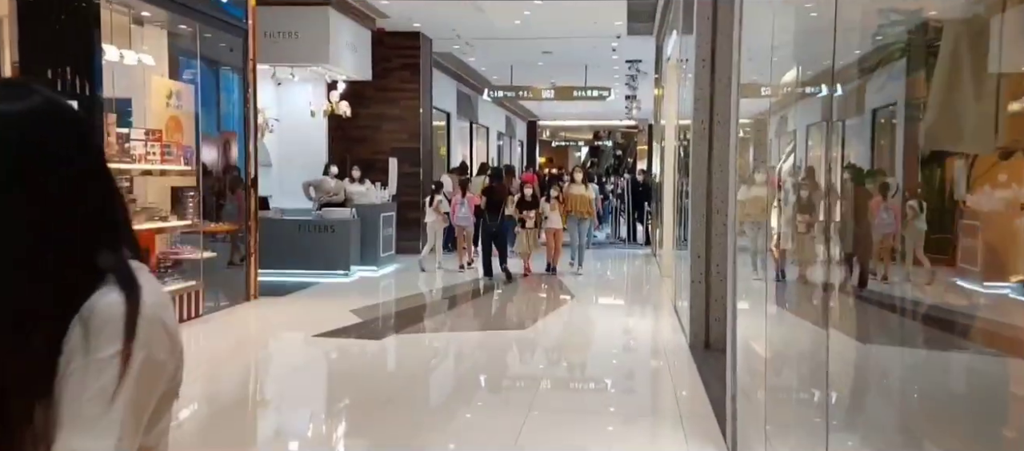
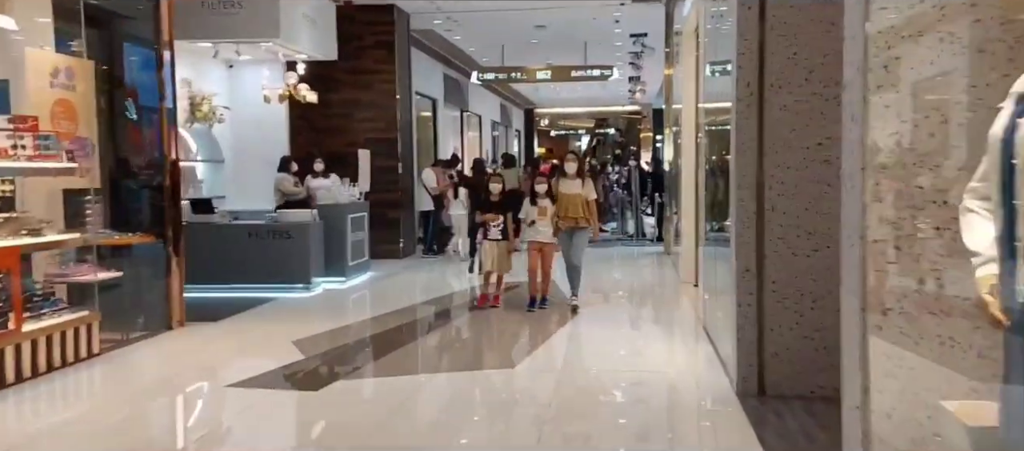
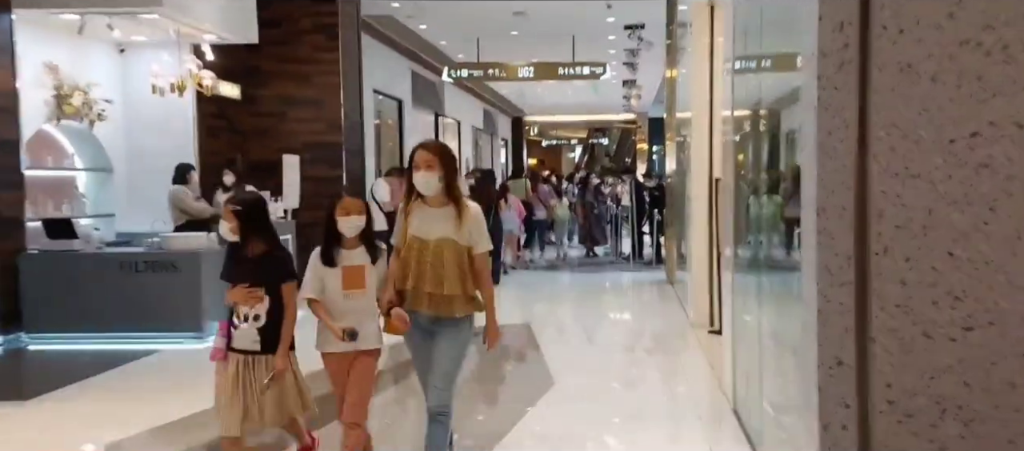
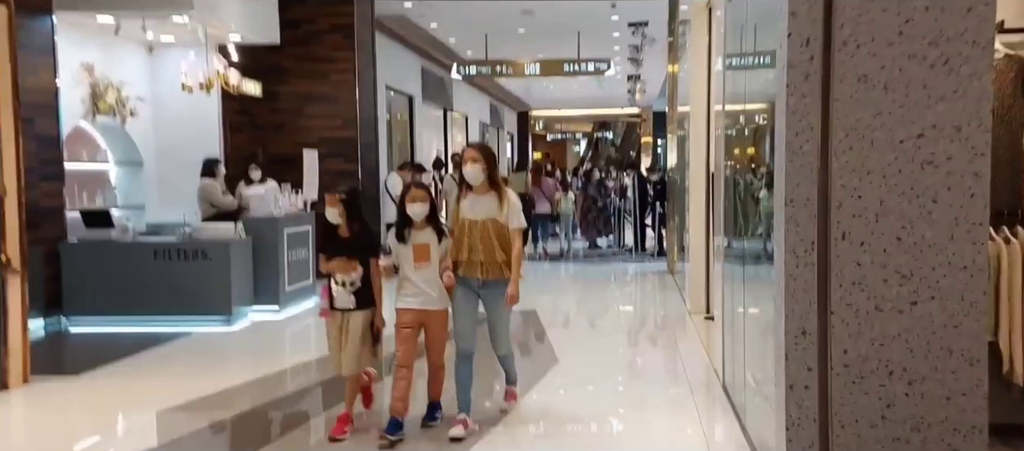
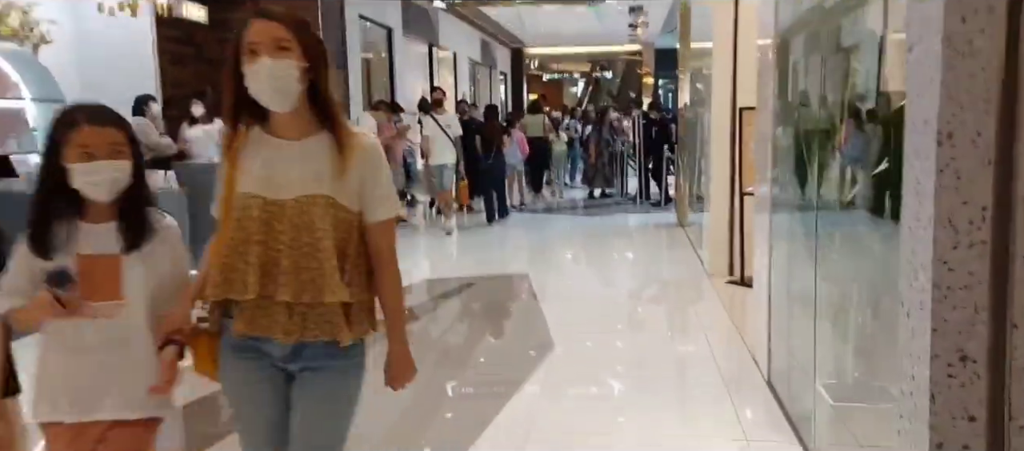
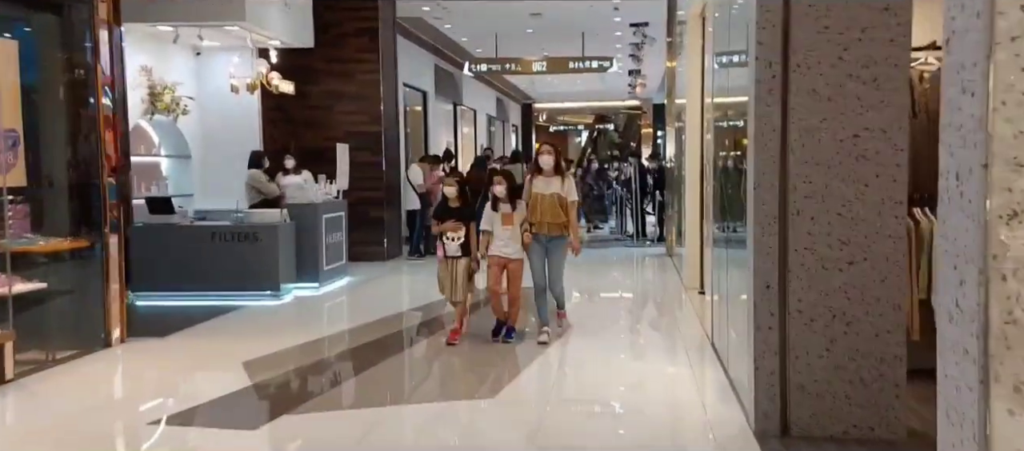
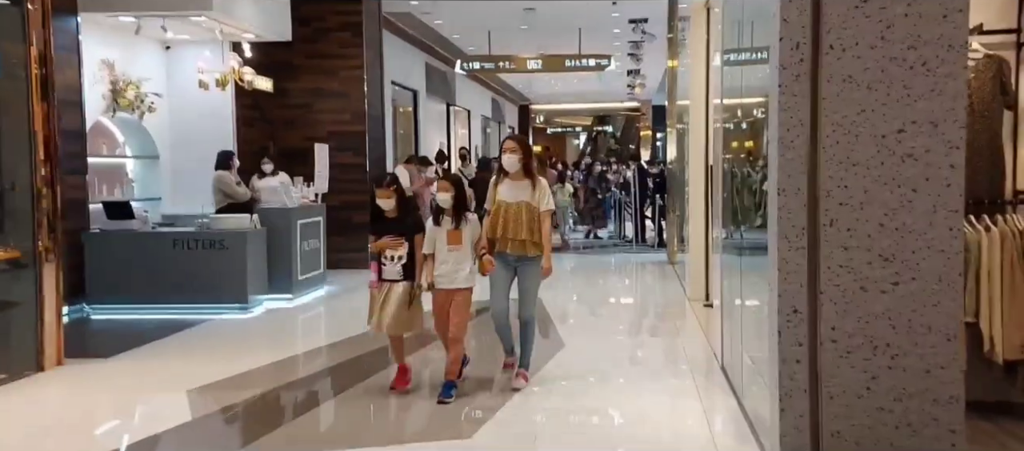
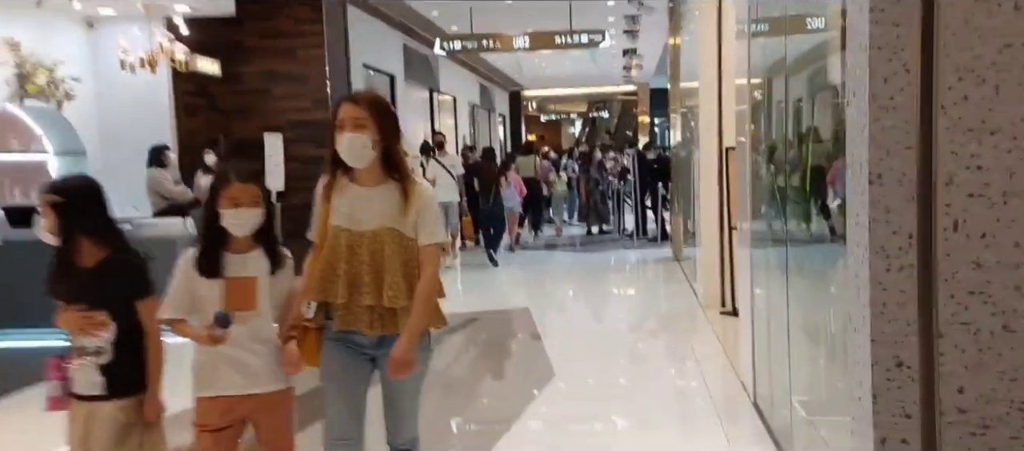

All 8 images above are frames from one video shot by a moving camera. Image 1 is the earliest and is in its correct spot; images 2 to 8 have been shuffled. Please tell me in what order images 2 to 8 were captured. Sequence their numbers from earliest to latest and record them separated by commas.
2, 6, 7, 4, 3, 8, 5
